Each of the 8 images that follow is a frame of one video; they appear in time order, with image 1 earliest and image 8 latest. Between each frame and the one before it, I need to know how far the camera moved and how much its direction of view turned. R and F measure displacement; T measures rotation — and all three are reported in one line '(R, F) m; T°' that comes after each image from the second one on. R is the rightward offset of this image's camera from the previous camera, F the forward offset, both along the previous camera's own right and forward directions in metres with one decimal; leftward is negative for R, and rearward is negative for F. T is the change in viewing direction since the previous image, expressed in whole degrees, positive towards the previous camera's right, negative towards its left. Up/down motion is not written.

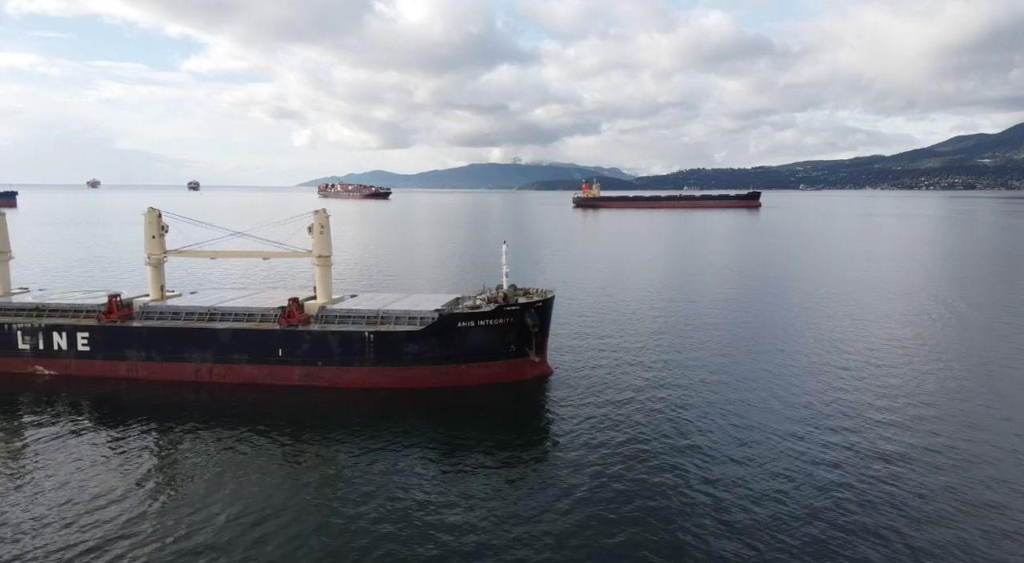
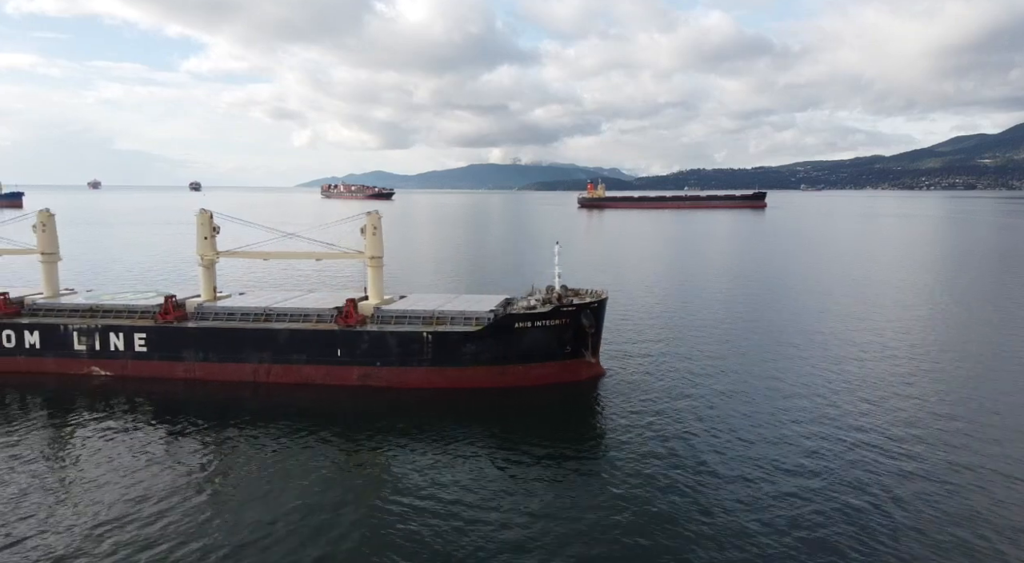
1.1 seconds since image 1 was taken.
(-2.1, -0.1) m; 0°
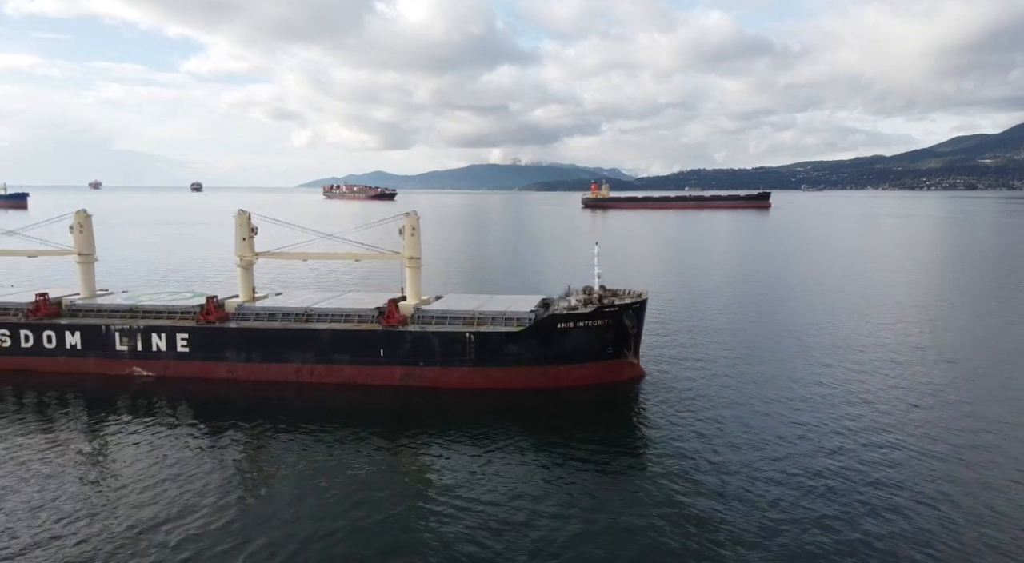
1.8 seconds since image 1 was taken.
(-1.6, -0.1) m; 0°
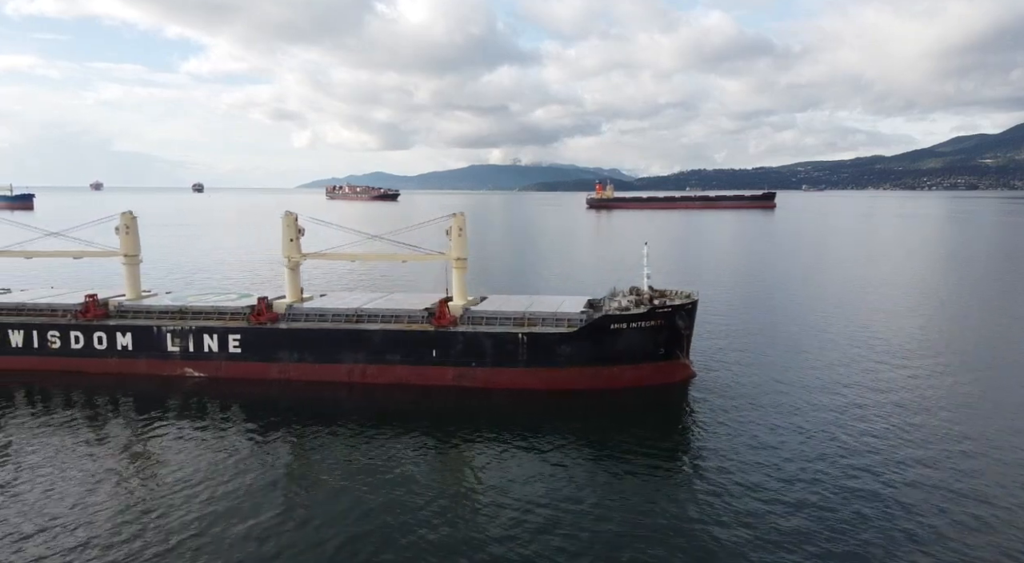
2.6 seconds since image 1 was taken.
(-1.9, -0.1) m; 0°
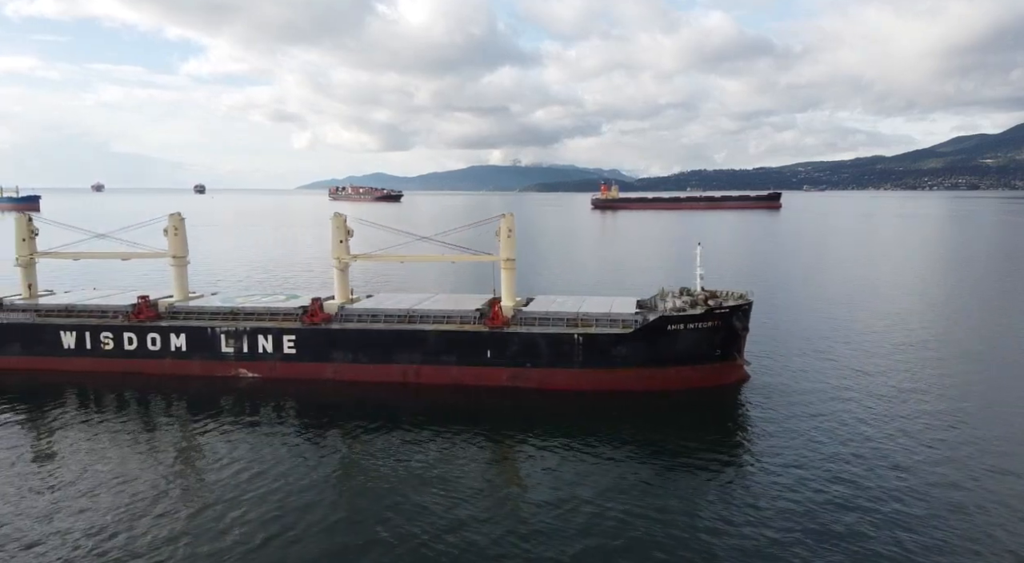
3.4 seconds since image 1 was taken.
(-2.1, -0.1) m; 0°
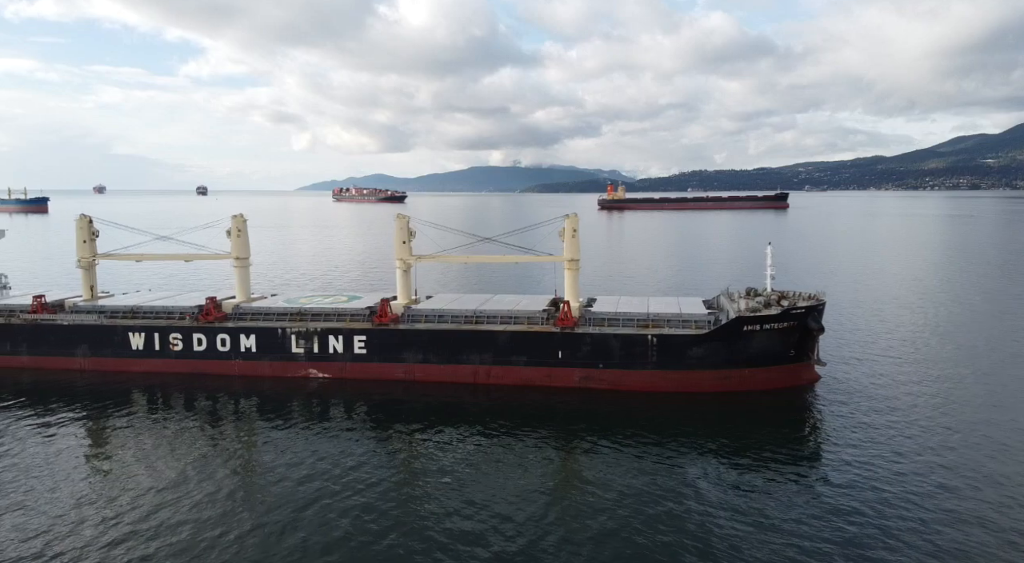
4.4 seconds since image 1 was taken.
(-2.7, 0.0) m; 0°
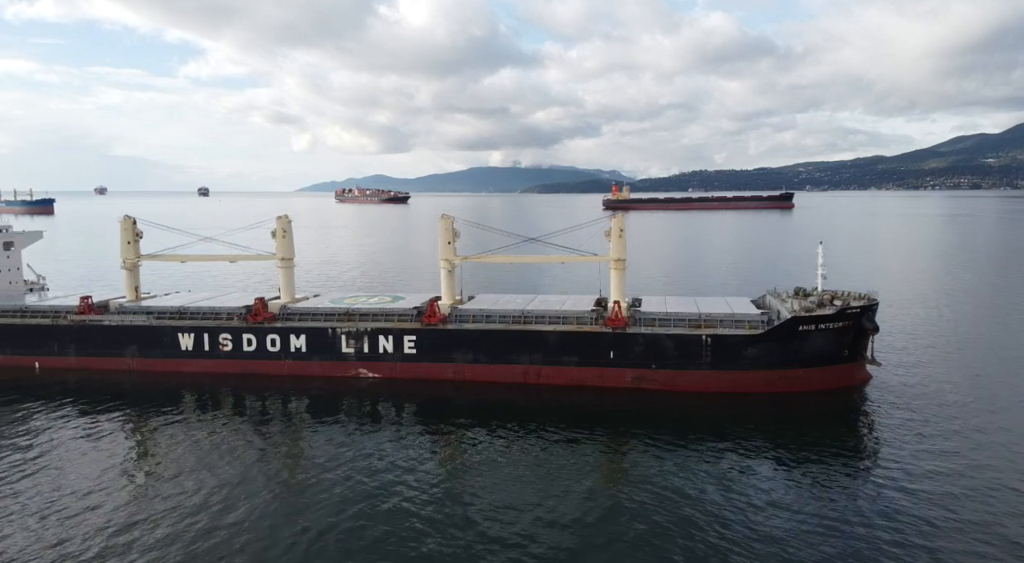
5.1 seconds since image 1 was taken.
(-2.0, 0.0) m; 0°
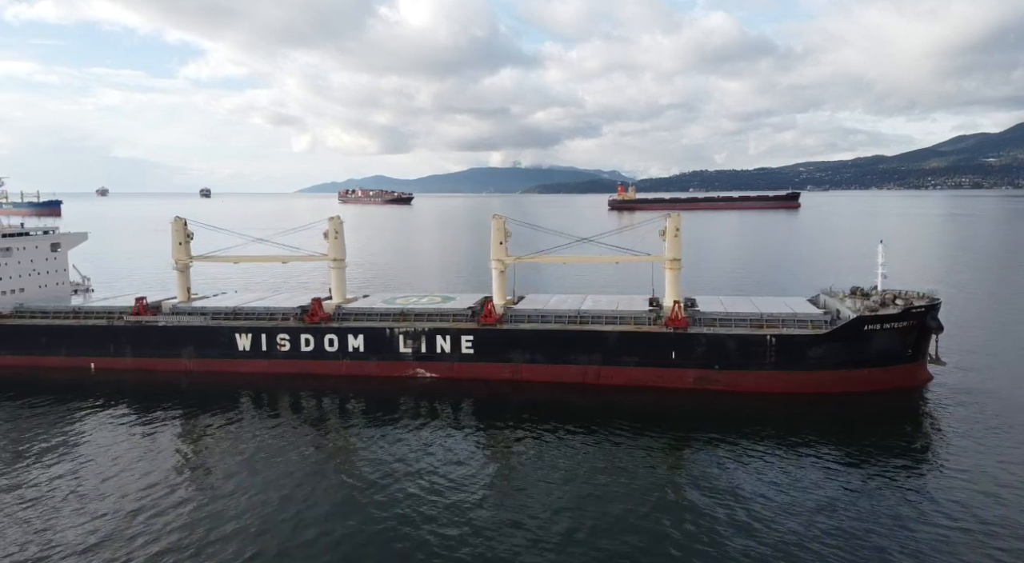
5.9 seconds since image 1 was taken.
(-2.3, 0.0) m; 0°
